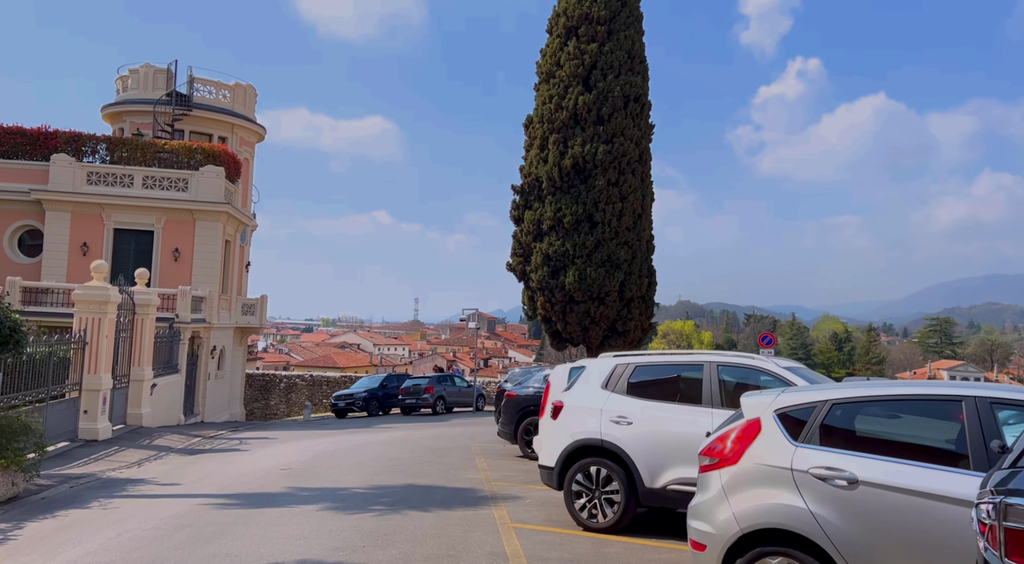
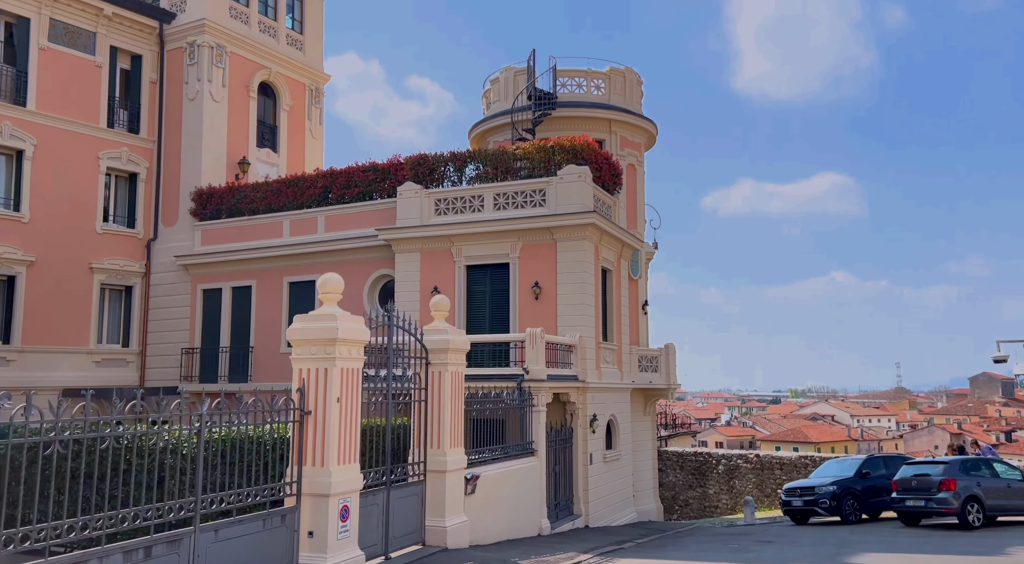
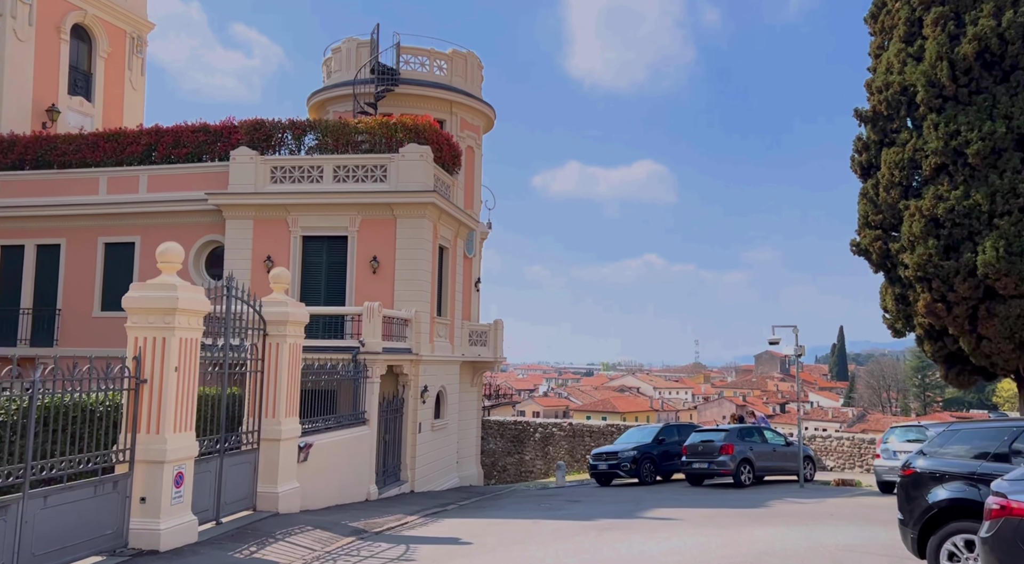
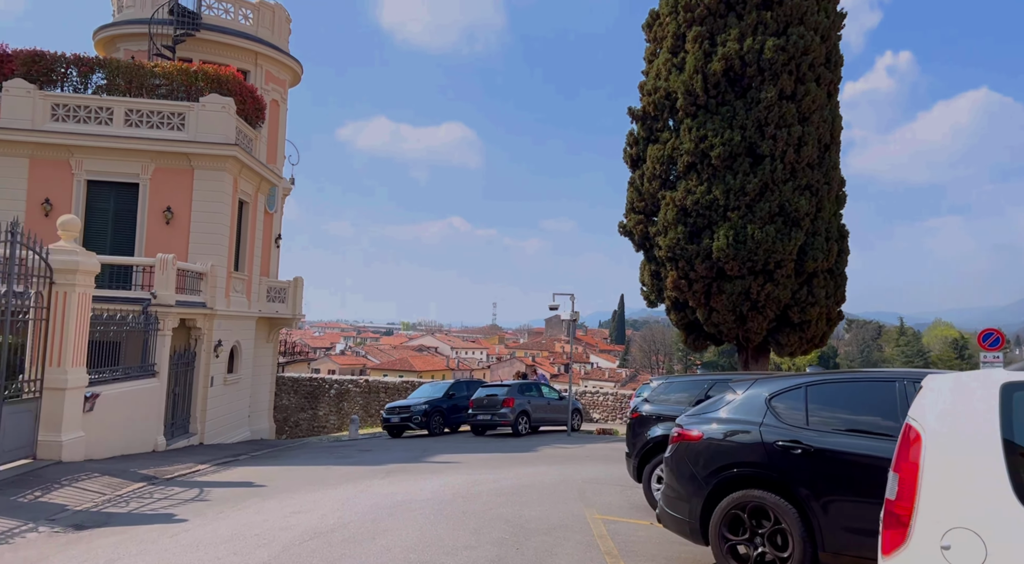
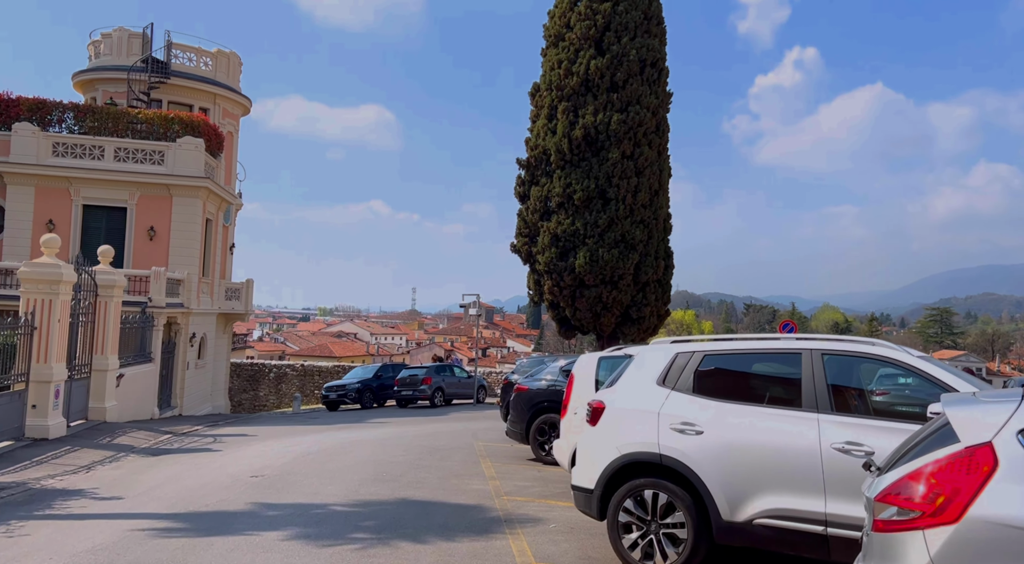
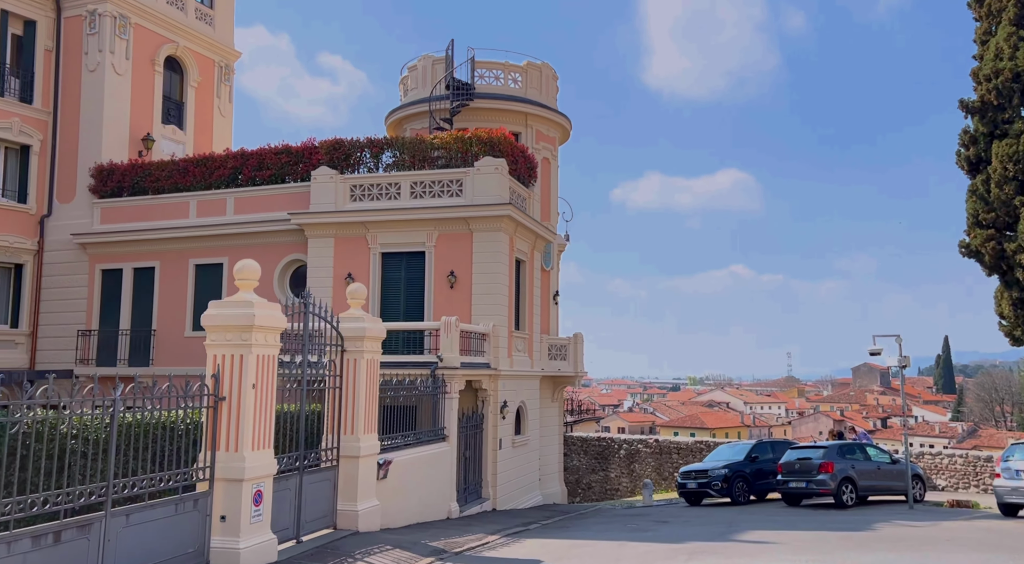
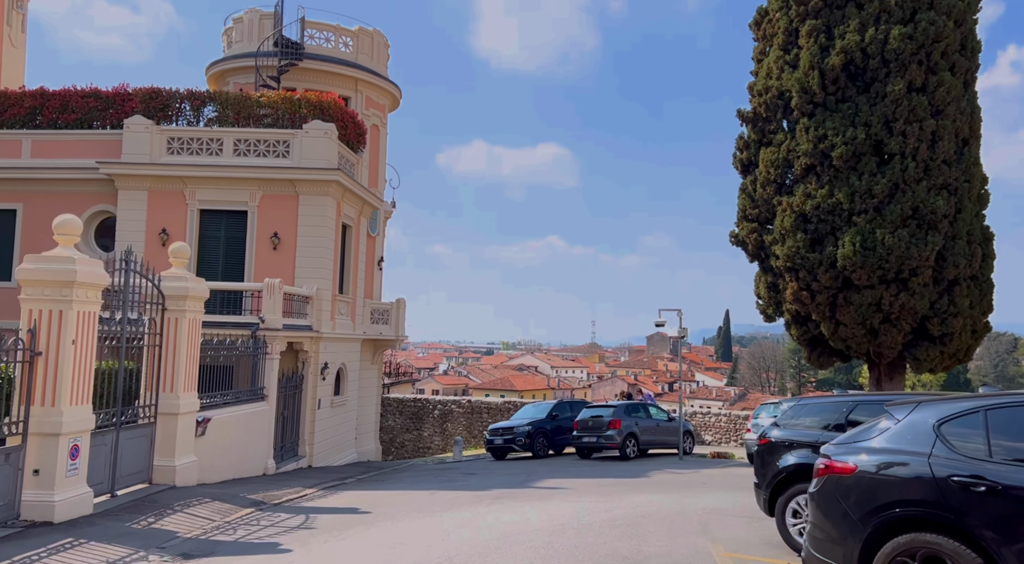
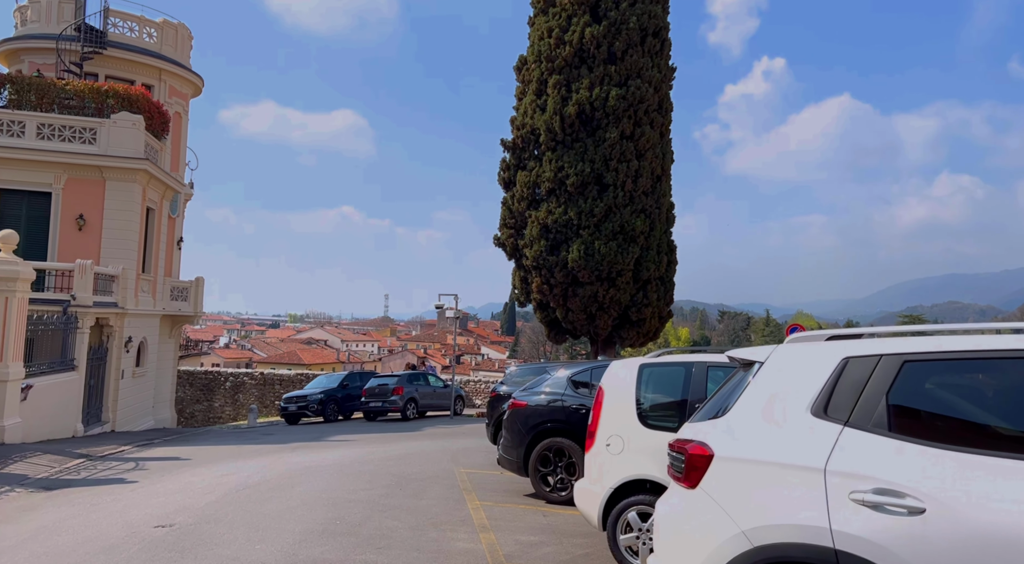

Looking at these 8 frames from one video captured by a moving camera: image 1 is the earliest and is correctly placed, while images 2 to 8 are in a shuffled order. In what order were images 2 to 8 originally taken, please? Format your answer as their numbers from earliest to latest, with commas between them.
5, 8, 4, 7, 3, 6, 2
